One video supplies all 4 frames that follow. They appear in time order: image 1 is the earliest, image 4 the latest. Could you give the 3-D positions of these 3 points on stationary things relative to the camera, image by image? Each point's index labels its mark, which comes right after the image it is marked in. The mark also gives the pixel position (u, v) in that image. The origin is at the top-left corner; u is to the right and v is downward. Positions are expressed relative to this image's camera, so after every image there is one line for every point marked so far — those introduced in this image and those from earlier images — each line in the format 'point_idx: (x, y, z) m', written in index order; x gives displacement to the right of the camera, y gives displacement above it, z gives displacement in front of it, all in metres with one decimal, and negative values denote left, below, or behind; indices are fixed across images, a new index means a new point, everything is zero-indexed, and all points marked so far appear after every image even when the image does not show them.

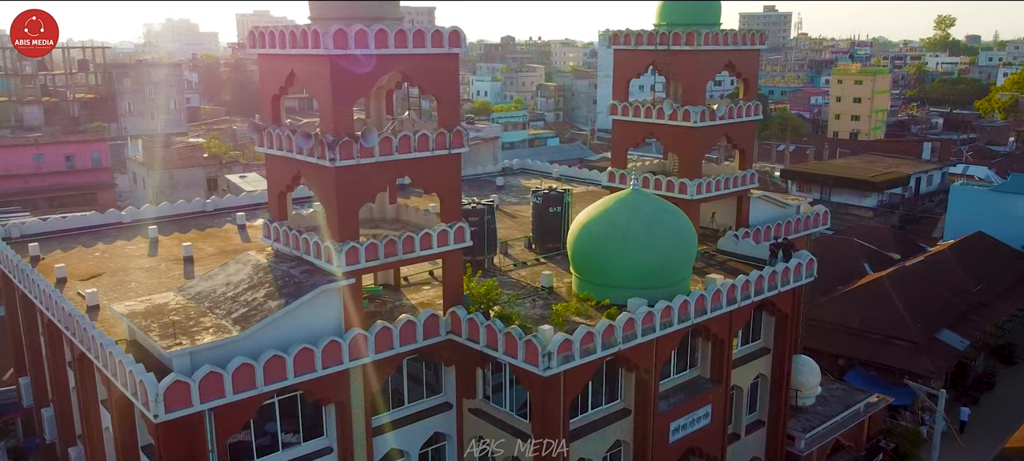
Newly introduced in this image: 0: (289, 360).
0: (-5.2, -3.0, +18.6) m
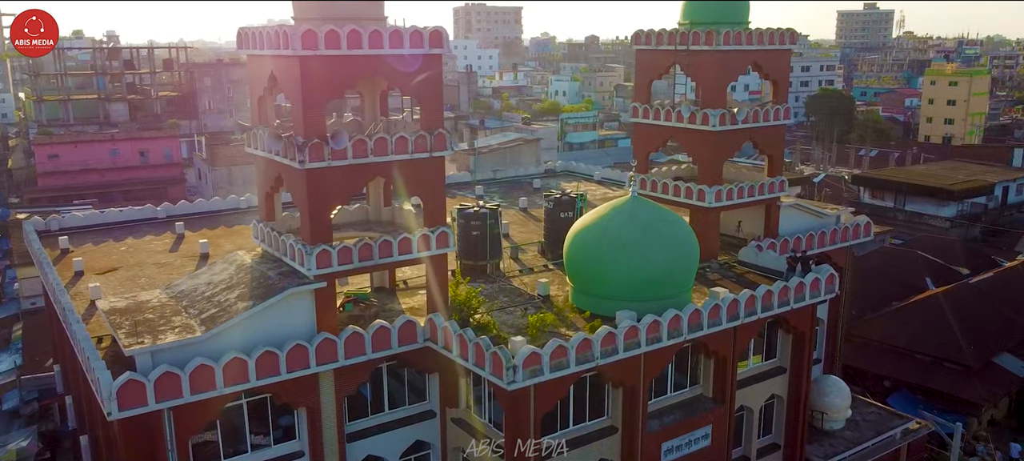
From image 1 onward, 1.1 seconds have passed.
0: (-6.0, -3.1, +18.5) m
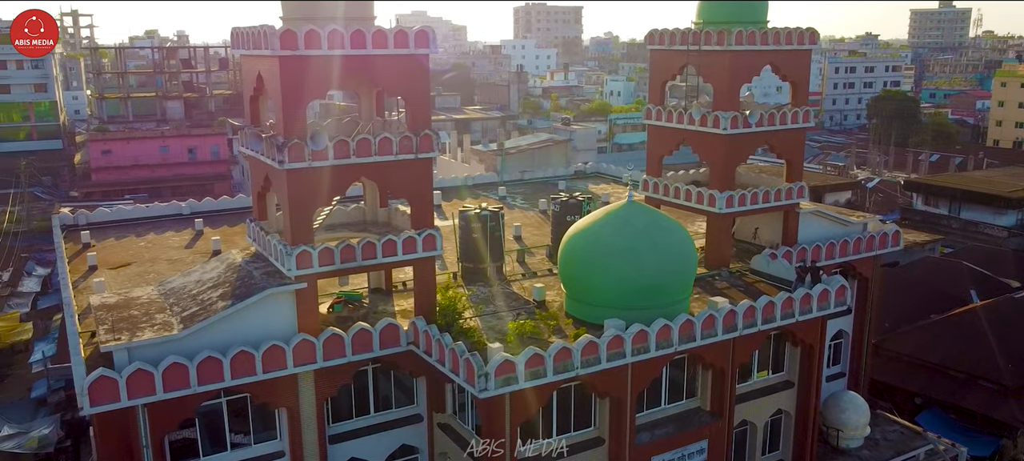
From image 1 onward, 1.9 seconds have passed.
0: (-6.6, -3.1, +18.5) m
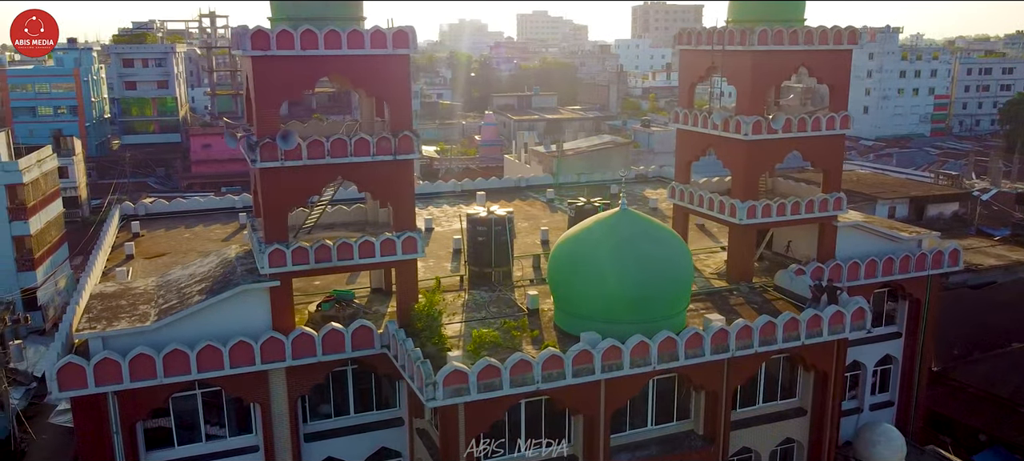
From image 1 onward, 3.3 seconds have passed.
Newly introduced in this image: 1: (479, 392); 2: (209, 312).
0: (-7.6, -3.0, +19.0) m
1: (-0.7, -3.6, +17.9) m
2: (-7.4, -2.0, +19.6) m
